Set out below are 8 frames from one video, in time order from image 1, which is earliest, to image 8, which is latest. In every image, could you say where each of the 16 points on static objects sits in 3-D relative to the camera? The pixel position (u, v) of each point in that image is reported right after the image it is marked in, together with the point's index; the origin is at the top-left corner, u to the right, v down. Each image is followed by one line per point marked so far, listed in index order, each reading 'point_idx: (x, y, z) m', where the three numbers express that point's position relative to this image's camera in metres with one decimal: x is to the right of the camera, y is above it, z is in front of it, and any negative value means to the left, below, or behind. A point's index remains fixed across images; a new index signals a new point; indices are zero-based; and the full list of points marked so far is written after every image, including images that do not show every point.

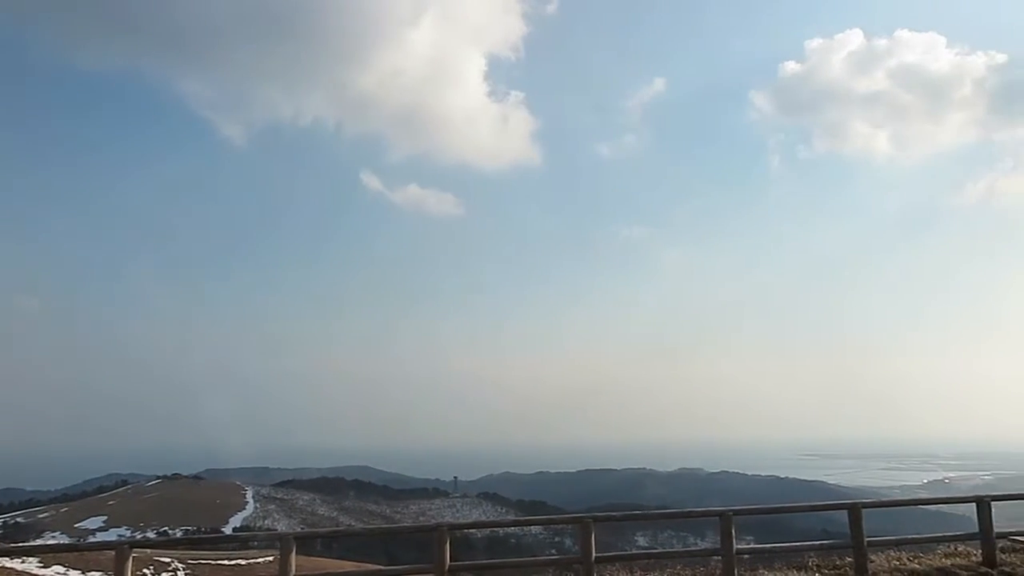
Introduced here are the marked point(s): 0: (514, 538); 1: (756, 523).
0: (+0.1, -5.0, +15.6) m
1: (+4.7, -4.5, +14.9) m
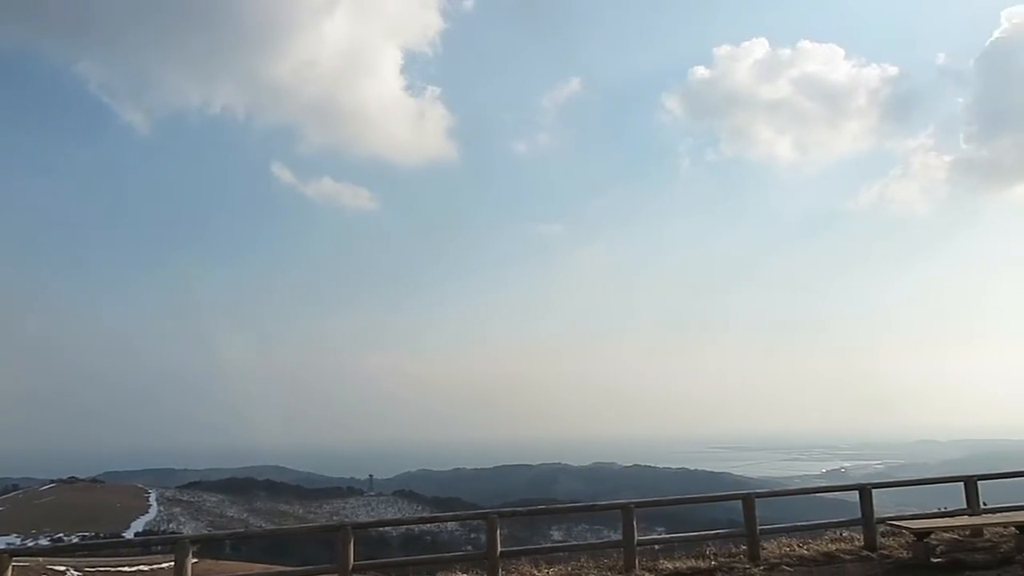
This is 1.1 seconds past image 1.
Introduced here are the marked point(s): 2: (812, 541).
0: (-1.6, -4.9, +15.5) m
1: (+3.0, -4.4, +15.4) m
2: (+2.8, -2.4, +7.3) m
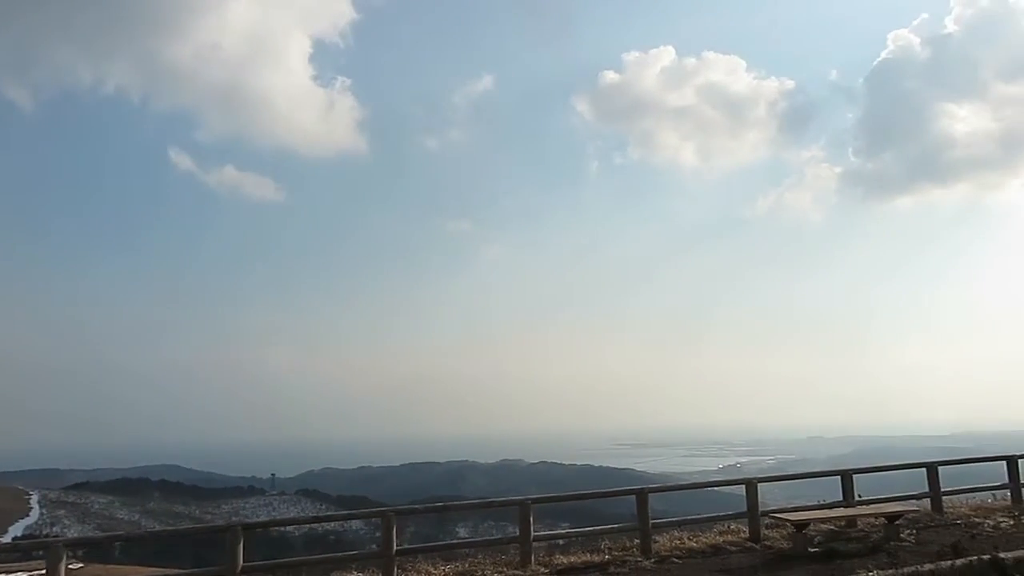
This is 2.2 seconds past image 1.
0: (-3.5, -4.8, +15.3) m
1: (+1.1, -4.4, +15.6) m
2: (+1.9, -2.4, +7.6) m
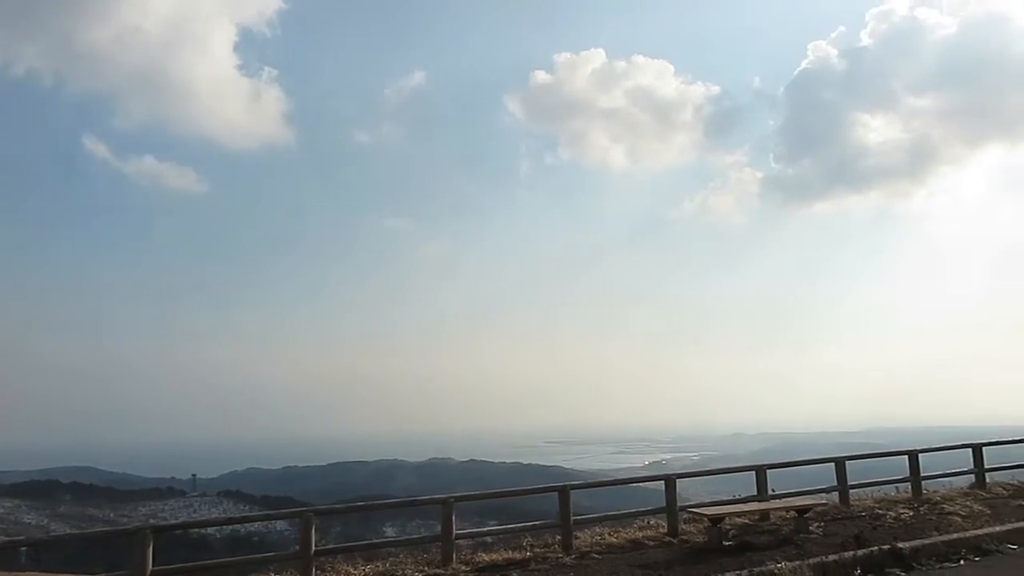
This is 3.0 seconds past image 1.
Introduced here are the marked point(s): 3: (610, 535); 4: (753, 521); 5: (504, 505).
0: (-4.9, -4.7, +14.9) m
1: (-0.3, -4.4, +15.6) m
2: (+1.1, -2.4, +7.7) m
3: (+0.9, -2.3, +7.4) m
4: (+2.4, -2.3, +7.8) m
5: (-0.2, -4.3, +15.5) m
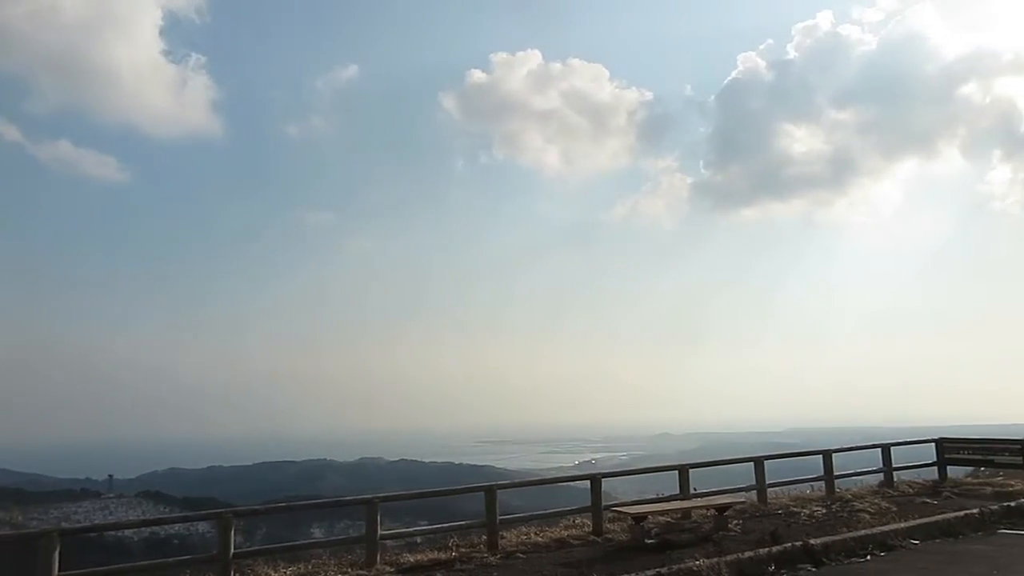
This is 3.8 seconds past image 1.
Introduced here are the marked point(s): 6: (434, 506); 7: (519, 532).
0: (-6.2, -4.6, +14.5) m
1: (-1.7, -4.4, +15.6) m
2: (+0.4, -2.4, +7.8) m
3: (+0.3, -2.3, +7.4) m
4: (+1.7, -2.3, +7.9) m
5: (-1.6, -4.3, +15.4) m
6: (-1.6, -4.3, +15.4) m
7: (+0.1, -2.4, +7.6) m
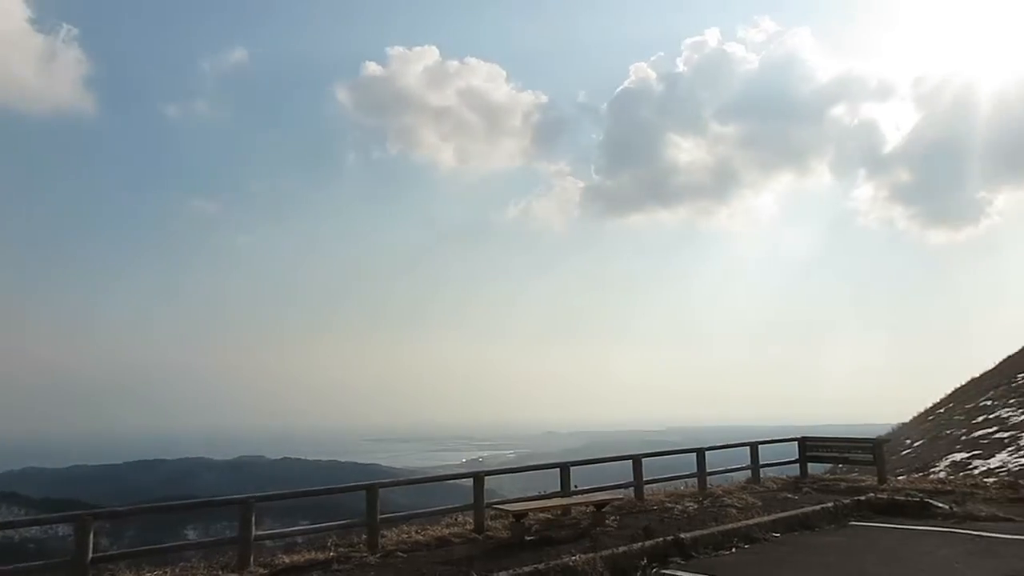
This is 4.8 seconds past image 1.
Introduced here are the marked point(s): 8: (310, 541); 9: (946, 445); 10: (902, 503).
0: (-6.0, -13.5, -7.7) m
1: (-1.6, -14.1, -6.3) m
2: (-0.1, -5.9, -6.3) m
3: (-0.3, -5.6, -6.4) m
4: (+1.1, -6.0, -6.0) m
5: (-1.4, -14.0, -6.3) m
6: (-1.5, -13.9, -6.3) m
7: (-0.4, -5.8, -6.4) m
8: (-2.7, -3.4, +10.5) m
9: (+10.9, -4.0, +19.8) m
10: (+5.4, -3.0, +10.9) m
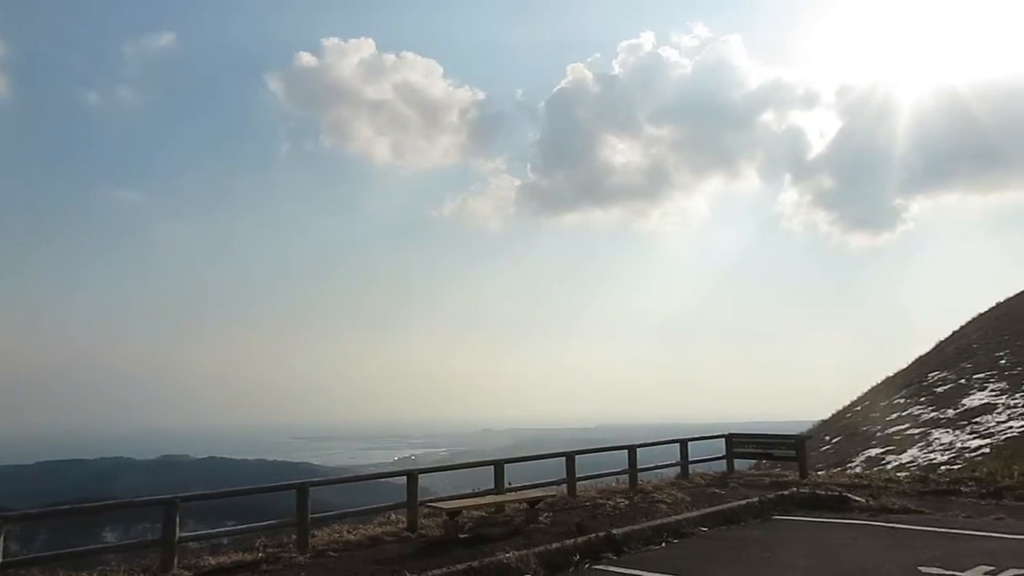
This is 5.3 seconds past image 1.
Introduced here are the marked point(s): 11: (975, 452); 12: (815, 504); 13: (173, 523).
0: (-5.5, -13.5, -8.1) m
1: (-1.2, -14.1, -6.4) m
2: (+0.4, -6.0, -6.3) m
3: (+0.2, -5.6, -6.4) m
4: (+1.6, -6.0, -5.9) m
5: (-1.1, -14.0, -6.3) m
6: (-1.1, -13.9, -6.4) m
7: (+0.1, -5.9, -6.4) m
8: (-3.6, -3.3, +10.2) m
9: (+9.2, -4.0, +20.6) m
10: (+4.5, -3.0, +11.3) m
11: (+9.3, -3.3, +15.8) m
12: (+4.4, -3.1, +11.3) m
13: (-0.2, -4.9, -6.2) m
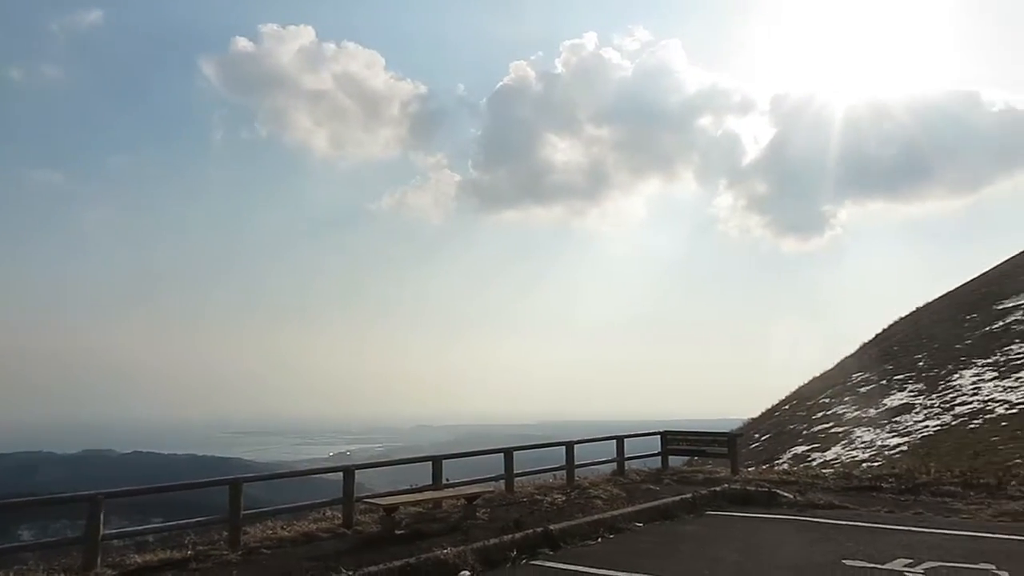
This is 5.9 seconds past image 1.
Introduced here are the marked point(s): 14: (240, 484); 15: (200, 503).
0: (-5.0, -13.4, -8.5) m
1: (-0.9, -14.1, -6.5) m
2: (+0.9, -6.0, -6.3) m
3: (+0.7, -5.7, -6.4) m
4: (+2.0, -6.1, -5.8) m
5: (-0.7, -14.0, -6.4) m
6: (-0.8, -13.9, -6.4) m
7: (+0.6, -5.9, -6.4) m
8: (-4.4, -3.2, +9.9) m
9: (+7.6, -4.1, +21.3) m
10: (+3.6, -3.0, +11.6) m
11: (+8.1, -3.4, +16.5) m
12: (+3.5, -3.1, +11.6) m
13: (+0.3, -5.0, -6.2) m
14: (+2.0, -6.0, -5.3) m
15: (-5.1, -3.6, +13.0) m
